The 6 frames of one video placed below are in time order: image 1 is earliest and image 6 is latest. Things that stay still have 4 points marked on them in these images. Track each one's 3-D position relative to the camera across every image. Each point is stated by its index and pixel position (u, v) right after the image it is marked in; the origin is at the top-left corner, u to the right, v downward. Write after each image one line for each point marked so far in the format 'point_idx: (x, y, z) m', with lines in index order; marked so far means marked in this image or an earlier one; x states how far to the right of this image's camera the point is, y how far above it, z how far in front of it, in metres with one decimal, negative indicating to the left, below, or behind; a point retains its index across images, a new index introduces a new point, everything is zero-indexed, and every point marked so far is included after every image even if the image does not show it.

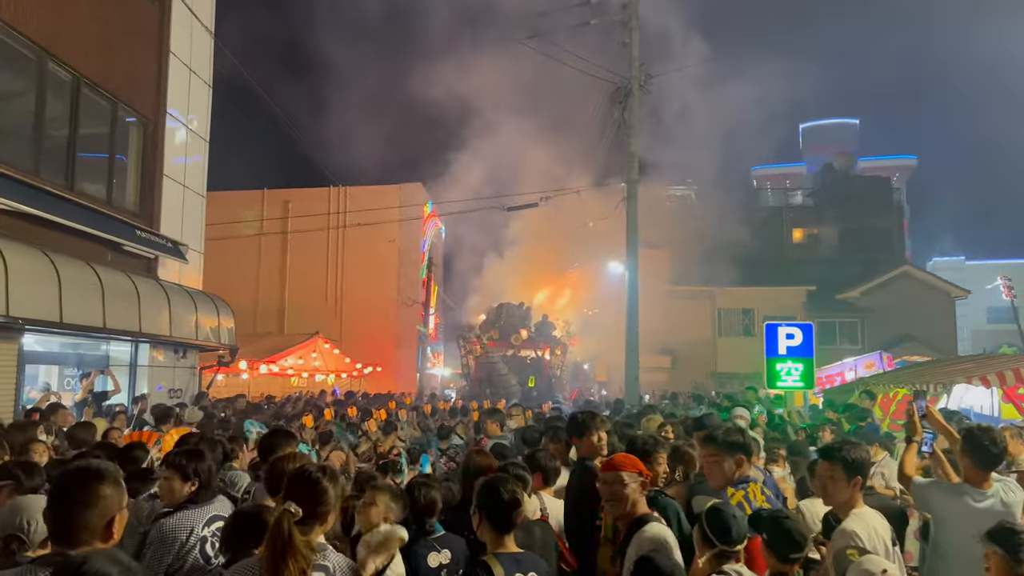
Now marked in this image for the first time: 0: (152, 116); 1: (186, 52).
0: (-7.7, +3.7, +15.6) m
1: (-7.6, +5.5, +16.9) m
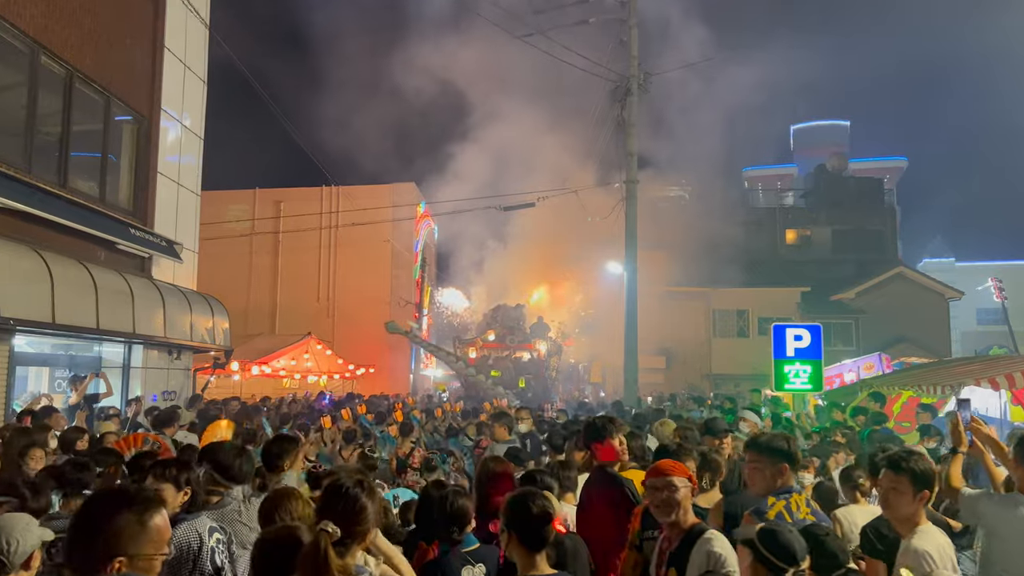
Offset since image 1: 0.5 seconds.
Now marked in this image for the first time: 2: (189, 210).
0: (-7.7, +3.7, +15.3) m
1: (-7.6, +5.5, +16.6) m
2: (-7.6, +1.8, +17.1) m
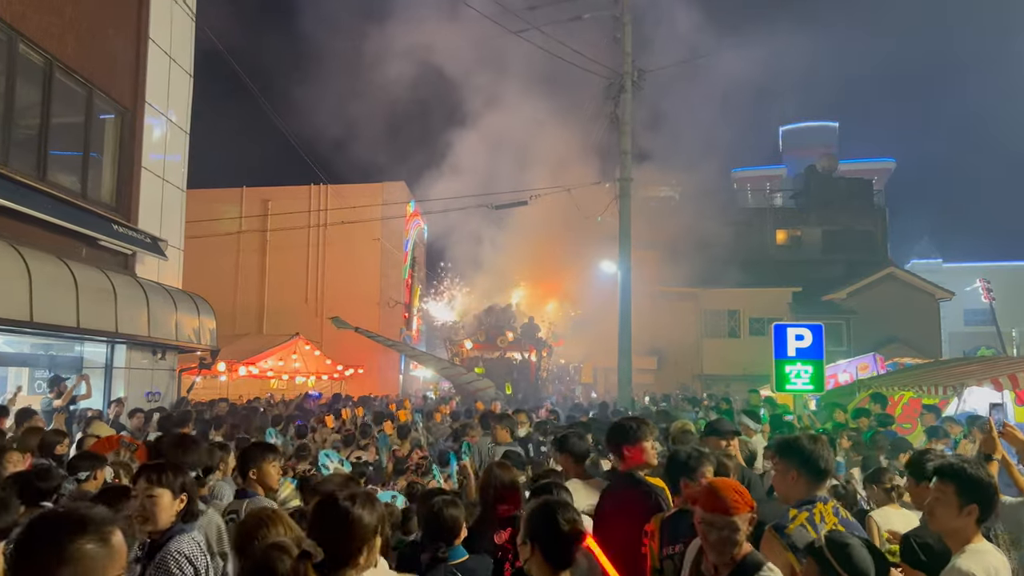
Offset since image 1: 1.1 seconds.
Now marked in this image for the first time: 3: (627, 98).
0: (-7.8, +3.7, +14.8) m
1: (-7.7, +5.5, +16.1) m
2: (-7.8, +1.9, +16.6) m
3: (+3.2, +5.2, +20.0) m
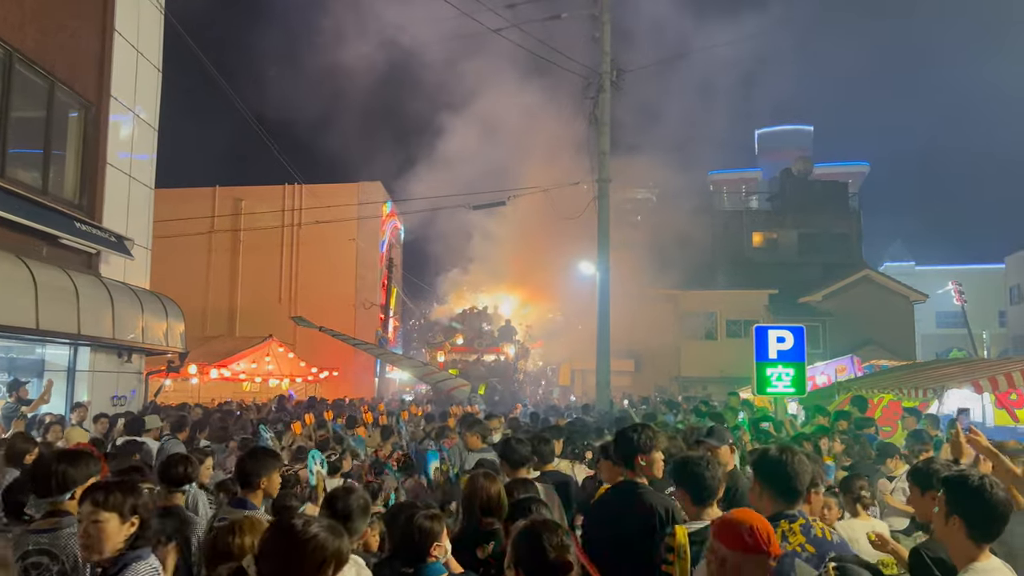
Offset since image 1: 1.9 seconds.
0: (-8.2, +3.7, +14.4) m
1: (-8.2, +5.5, +15.7) m
2: (-8.2, +1.9, +16.2) m
3: (+2.6, +5.2, +19.8) m
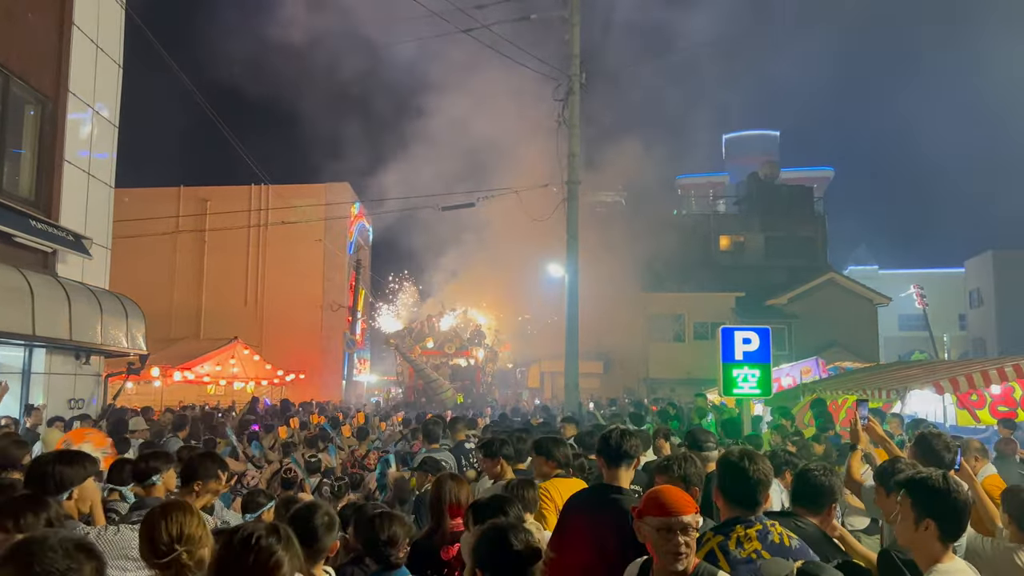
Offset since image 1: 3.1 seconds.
0: (-8.8, +3.7, +14.0) m
1: (-8.8, +5.5, +15.3) m
2: (-8.9, +1.8, +15.8) m
3: (+1.8, +5.1, +19.8) m
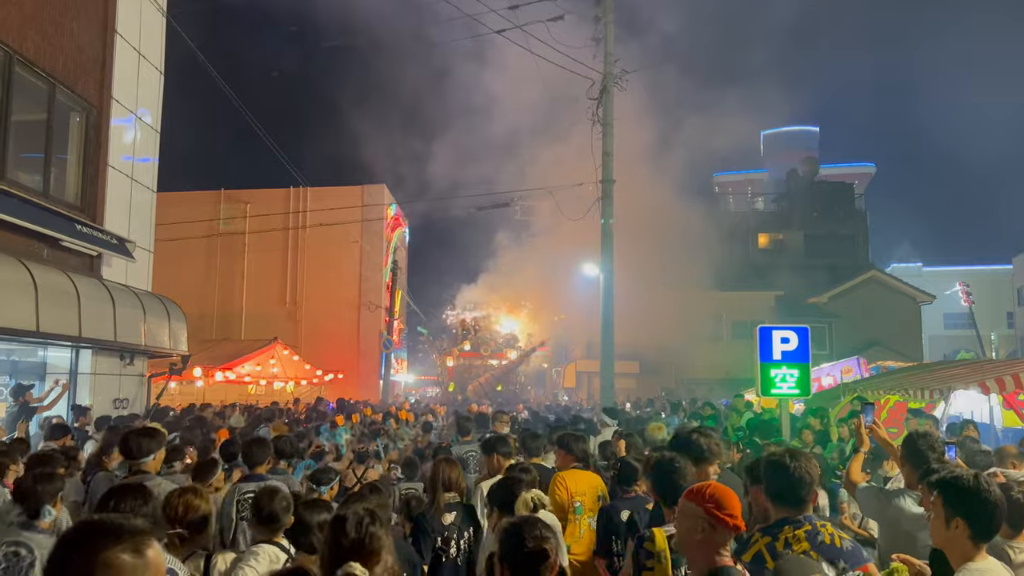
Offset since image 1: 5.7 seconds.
0: (-8.2, +3.7, +14.4) m
1: (-8.1, +5.5, +15.7) m
2: (-8.2, +1.8, +16.2) m
3: (+2.7, +5.1, +19.7) m
